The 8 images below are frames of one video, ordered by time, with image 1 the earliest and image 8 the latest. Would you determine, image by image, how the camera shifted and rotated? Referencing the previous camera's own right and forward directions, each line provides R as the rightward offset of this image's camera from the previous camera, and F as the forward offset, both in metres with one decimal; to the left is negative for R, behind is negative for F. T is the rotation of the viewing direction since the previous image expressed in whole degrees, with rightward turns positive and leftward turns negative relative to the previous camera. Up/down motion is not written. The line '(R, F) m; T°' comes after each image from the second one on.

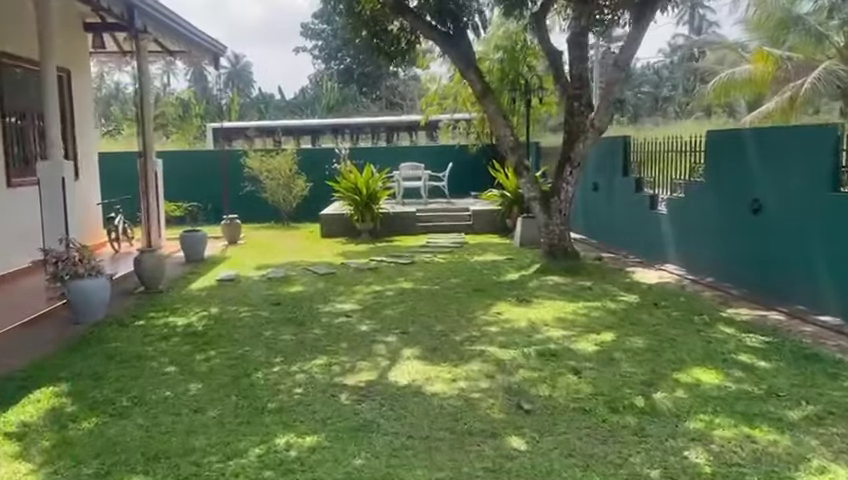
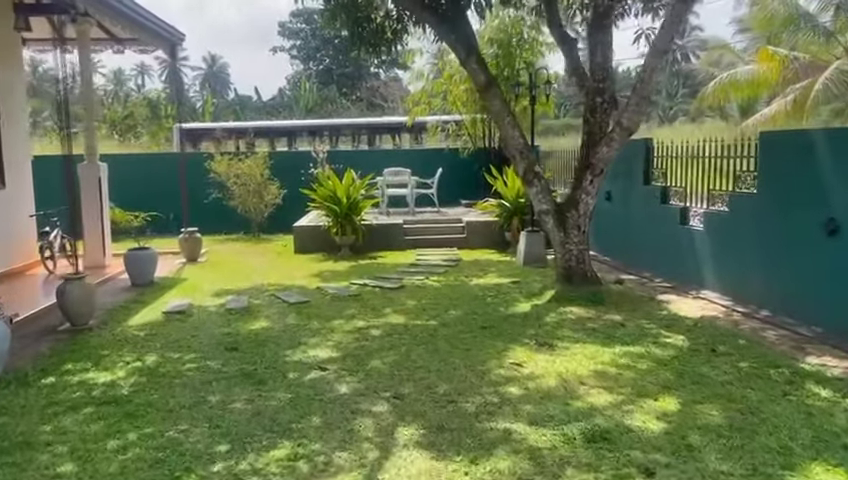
(-0.1, +1.5) m; +2°
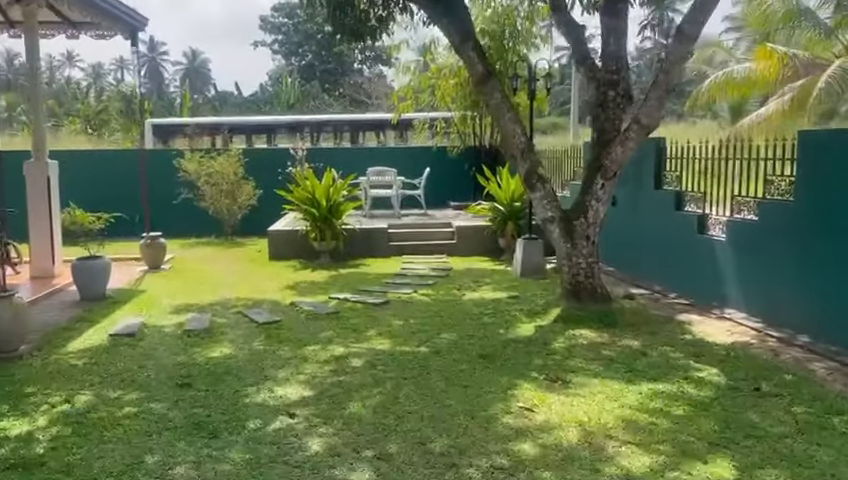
(0.0, +0.9) m; +1°
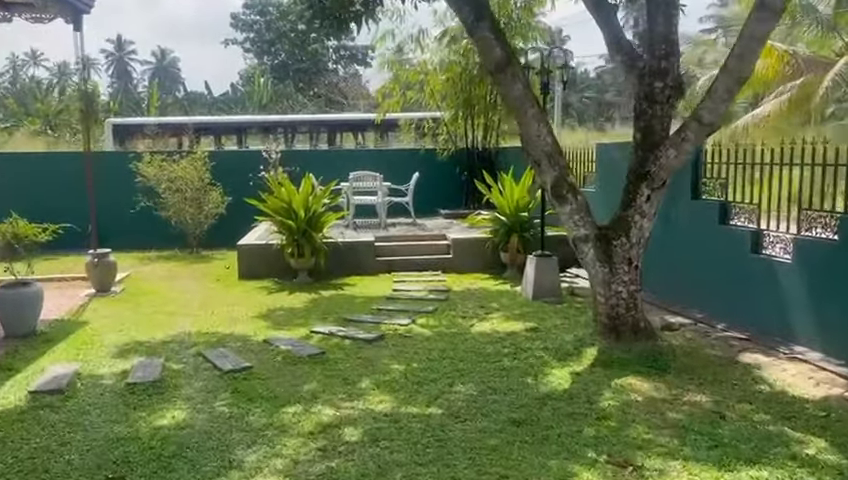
(-0.2, +1.3) m; +2°
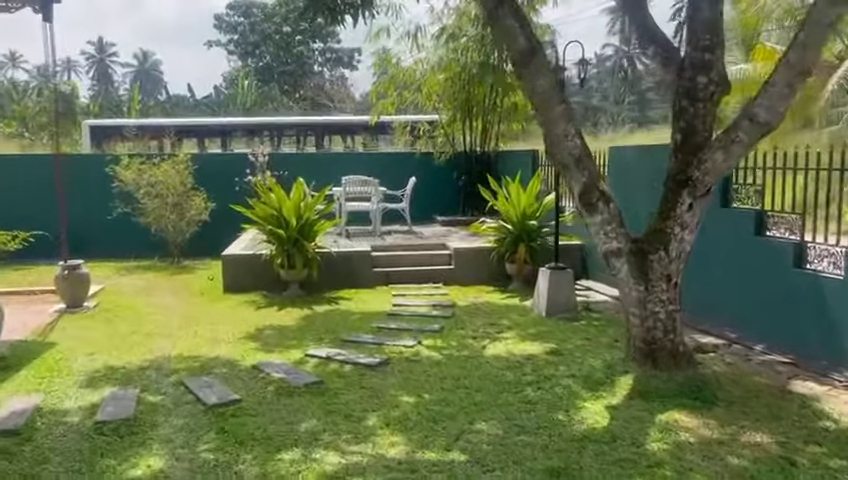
(-0.2, +0.6) m; +1°
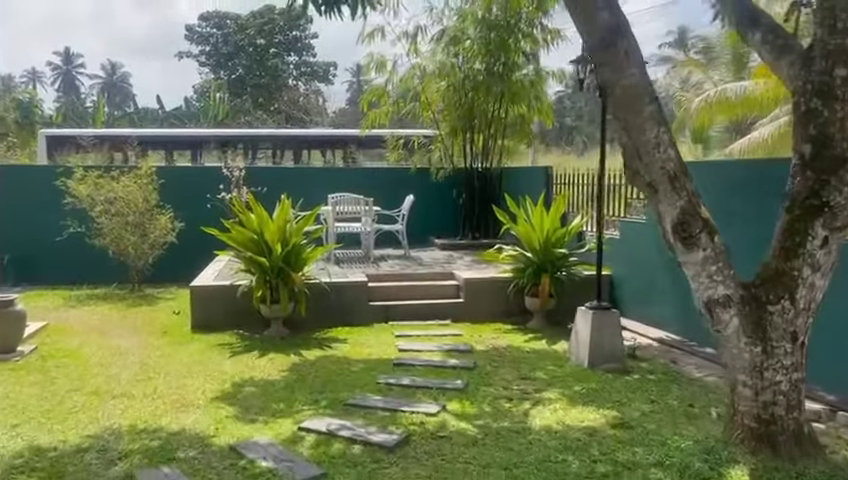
(-0.4, +1.3) m; +2°
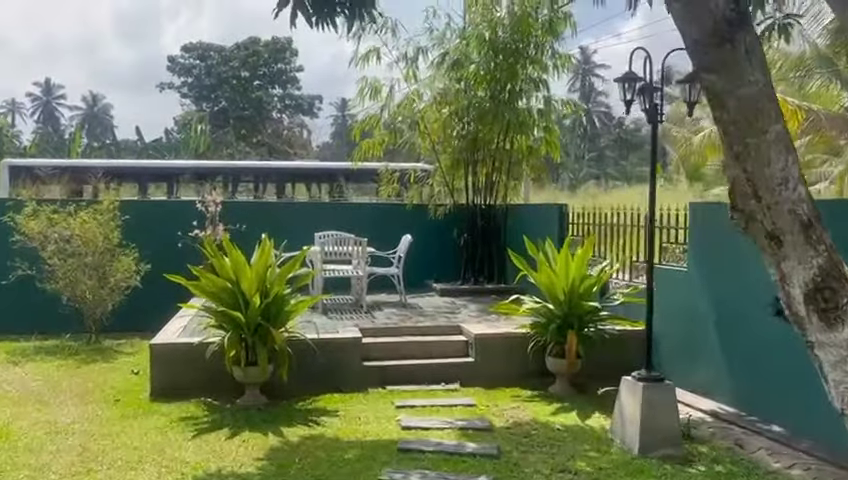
(-0.2, +1.1) m; +1°
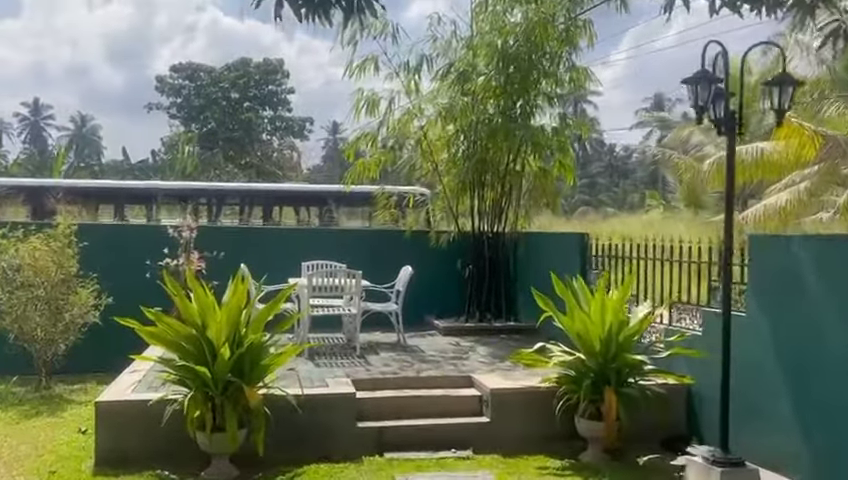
(-0.1, +1.0) m; +1°
